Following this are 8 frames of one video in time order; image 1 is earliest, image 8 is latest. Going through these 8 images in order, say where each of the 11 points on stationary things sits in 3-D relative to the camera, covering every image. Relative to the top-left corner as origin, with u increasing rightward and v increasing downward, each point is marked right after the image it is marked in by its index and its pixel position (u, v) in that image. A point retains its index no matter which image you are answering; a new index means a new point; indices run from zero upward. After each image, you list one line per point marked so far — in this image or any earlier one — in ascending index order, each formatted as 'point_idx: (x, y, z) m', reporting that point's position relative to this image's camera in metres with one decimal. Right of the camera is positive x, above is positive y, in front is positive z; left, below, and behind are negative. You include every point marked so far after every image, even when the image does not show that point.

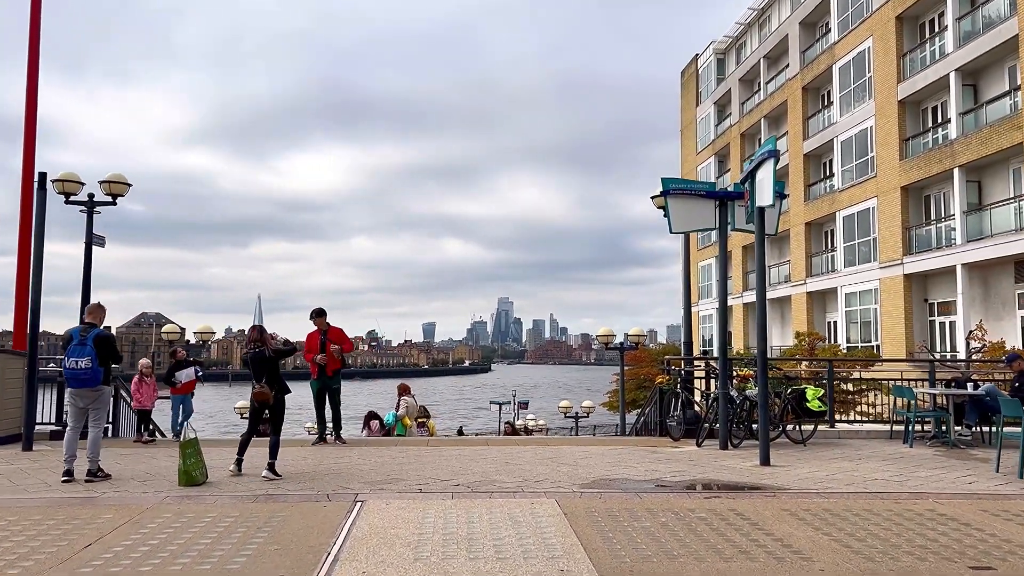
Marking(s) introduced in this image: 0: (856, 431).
0: (+4.5, -1.9, +10.8) m
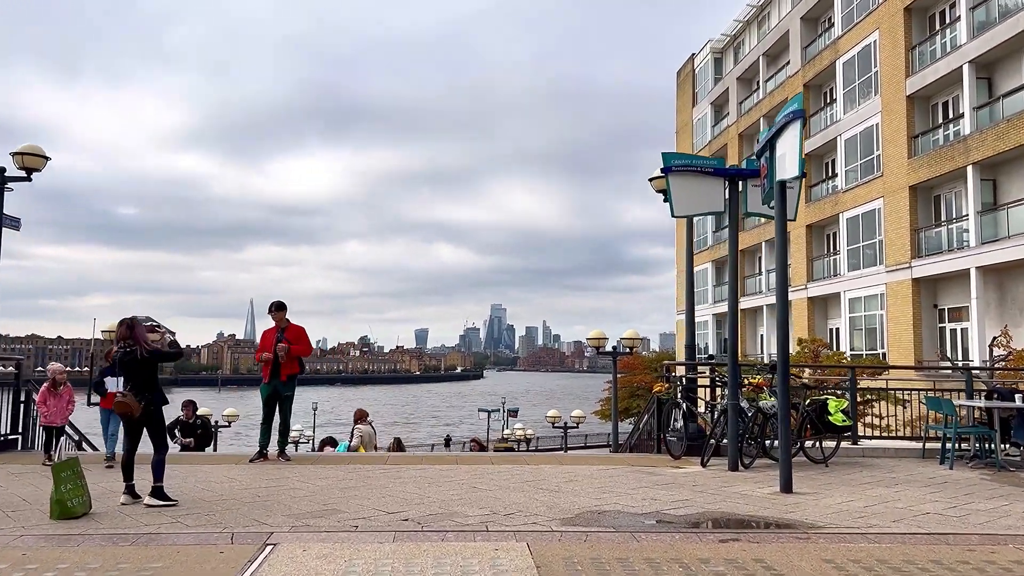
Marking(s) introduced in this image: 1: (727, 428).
0: (+4.2, -1.8, +9.4) m
1: (+2.2, -1.4, +8.3) m
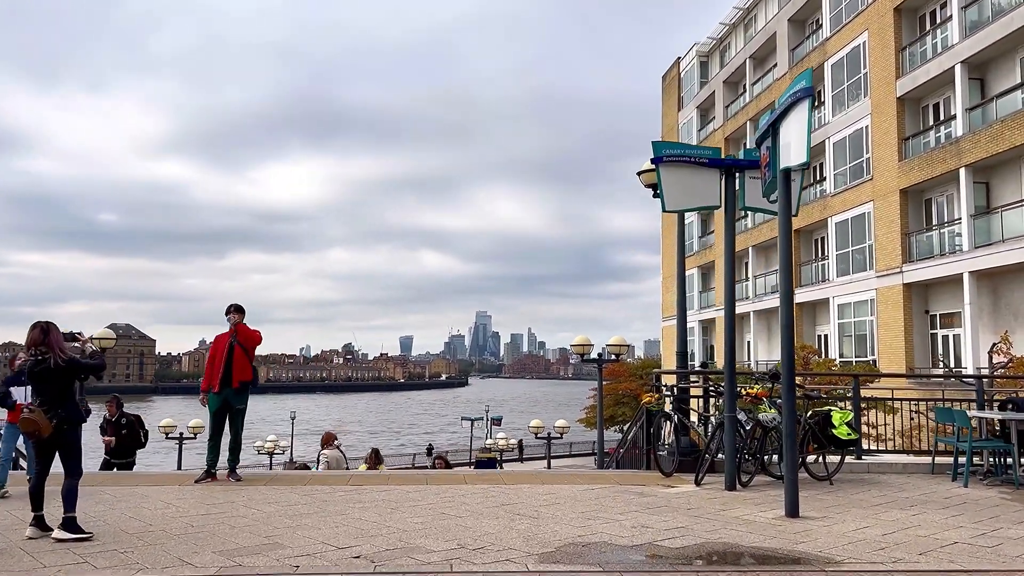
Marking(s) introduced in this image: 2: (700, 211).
0: (+4.0, -1.9, +8.7) m
1: (+2.0, -1.4, +7.6) m
2: (+1.8, +0.7, +7.7) m
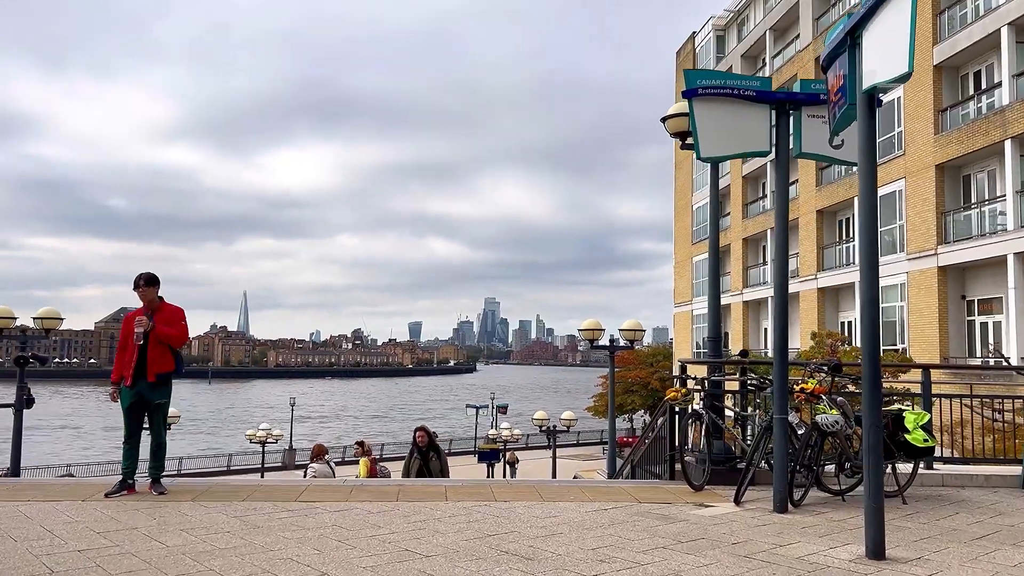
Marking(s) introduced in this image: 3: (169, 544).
0: (+3.9, -1.6, +7.1) m
1: (+1.9, -1.2, +6.0) m
2: (+1.7, +1.0, +6.1) m
3: (-1.9, -1.4, +4.6) m
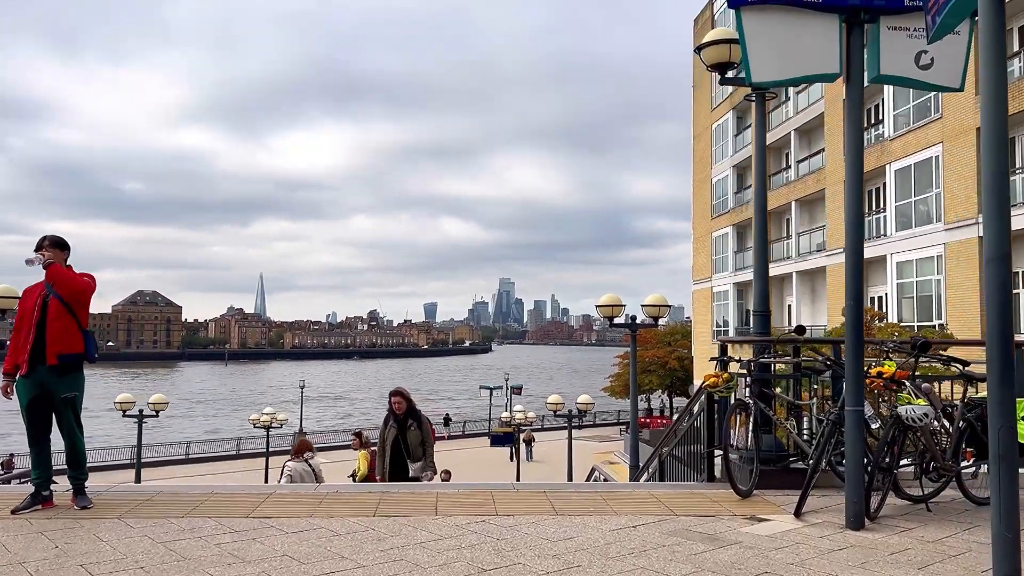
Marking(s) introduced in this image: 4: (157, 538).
0: (+4.0, -1.3, +5.8) m
1: (+1.9, -1.0, +4.8) m
2: (+1.7, +1.2, +4.8) m
3: (-1.9, -1.2, +3.4) m
4: (-1.8, -1.3, +4.3) m
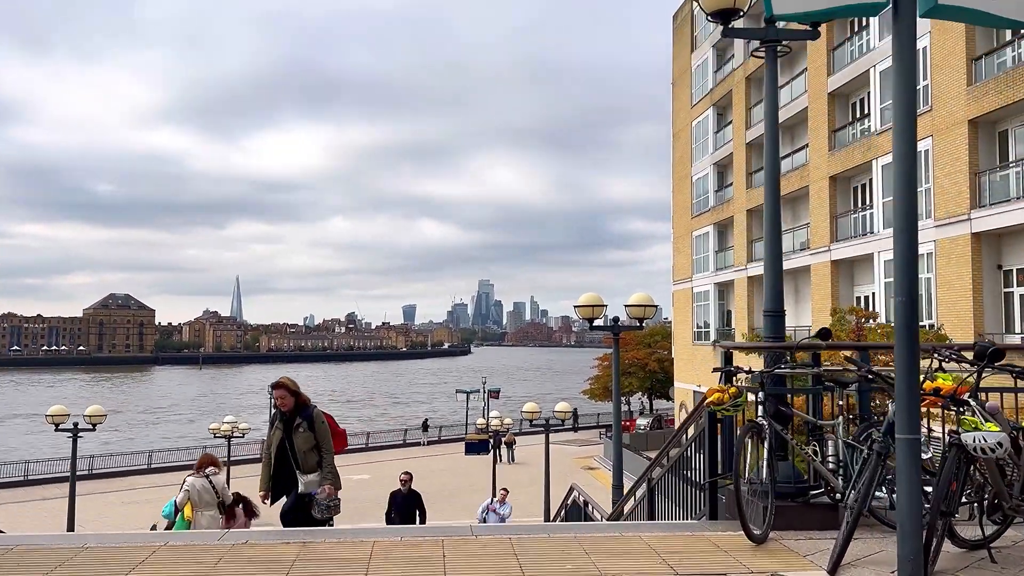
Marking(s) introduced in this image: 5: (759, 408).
0: (+3.8, -1.3, +4.8) m
1: (+1.7, -0.9, +3.7) m
2: (+1.5, +1.2, +3.8) m
3: (-2.1, -1.2, +2.3) m
4: (-2.0, -1.3, +3.2) m
5: (+1.5, -0.7, +4.8) m
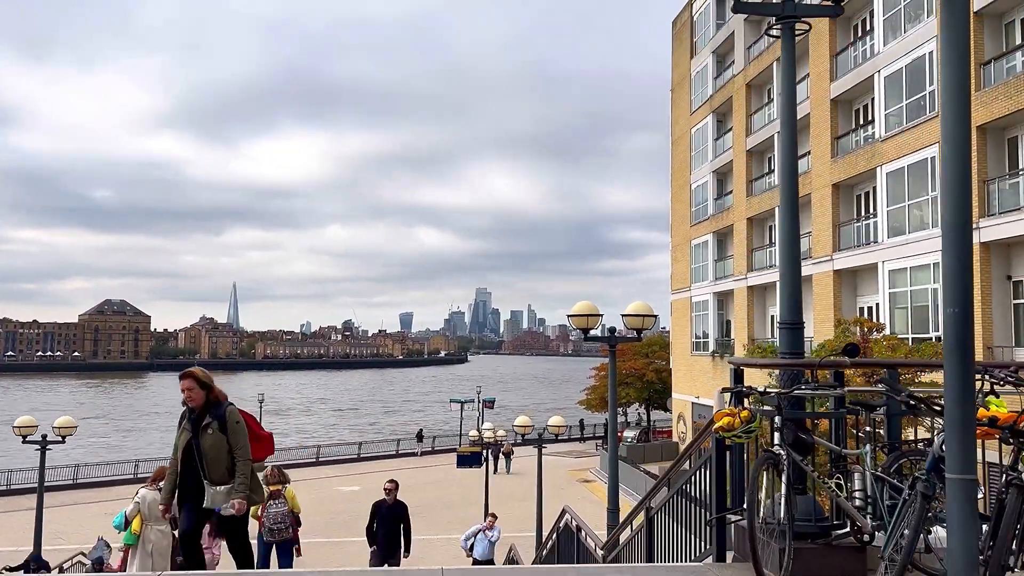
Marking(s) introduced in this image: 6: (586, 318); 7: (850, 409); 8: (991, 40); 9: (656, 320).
0: (+3.6, -1.4, +4.2) m
1: (+1.6, -1.0, +3.1) m
2: (+1.4, +1.2, +3.1) m
3: (-2.2, -1.2, +1.6) m
4: (-2.1, -1.3, +2.5) m
5: (+1.3, -0.7, +4.2) m
6: (+1.1, -0.5, +12.4) m
7: (+1.8, -0.6, +4.3) m
8: (+11.6, +6.0, +19.9) m
9: (+2.1, -0.5, +12.1) m
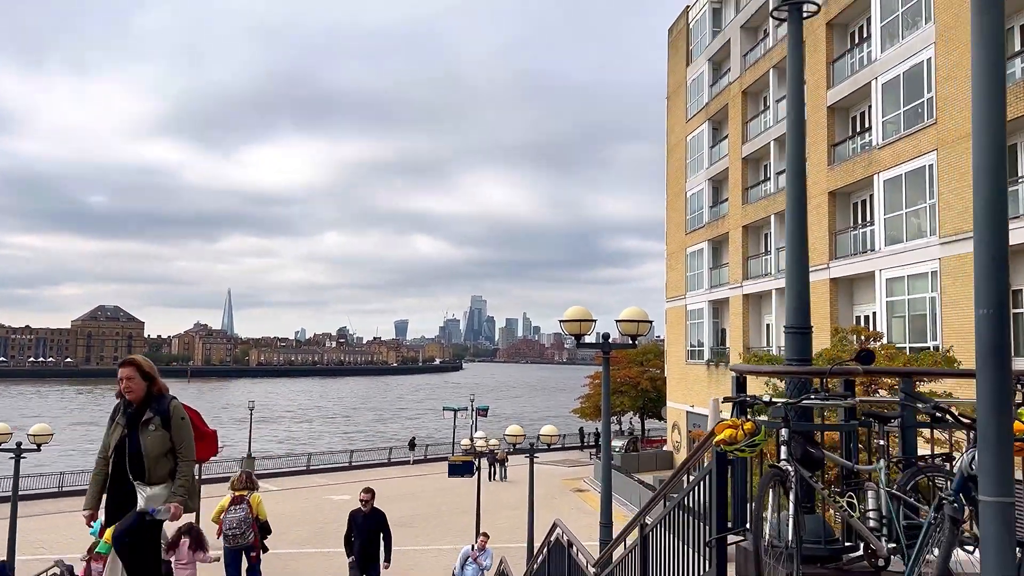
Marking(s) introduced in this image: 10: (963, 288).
0: (+3.6, -1.4, +3.8) m
1: (+1.5, -1.0, +2.7) m
2: (+1.3, +1.2, +2.8) m
3: (-2.3, -1.2, +1.2) m
4: (-2.2, -1.3, +2.2) m
5: (+1.3, -0.8, +3.9) m
6: (+1.0, -0.5, +12.1) m
7: (+1.7, -0.6, +4.0) m
8: (+11.5, +5.8, +19.7) m
9: (+2.0, -0.6, +11.8) m
10: (+10.6, 0.0, +19.4) m
